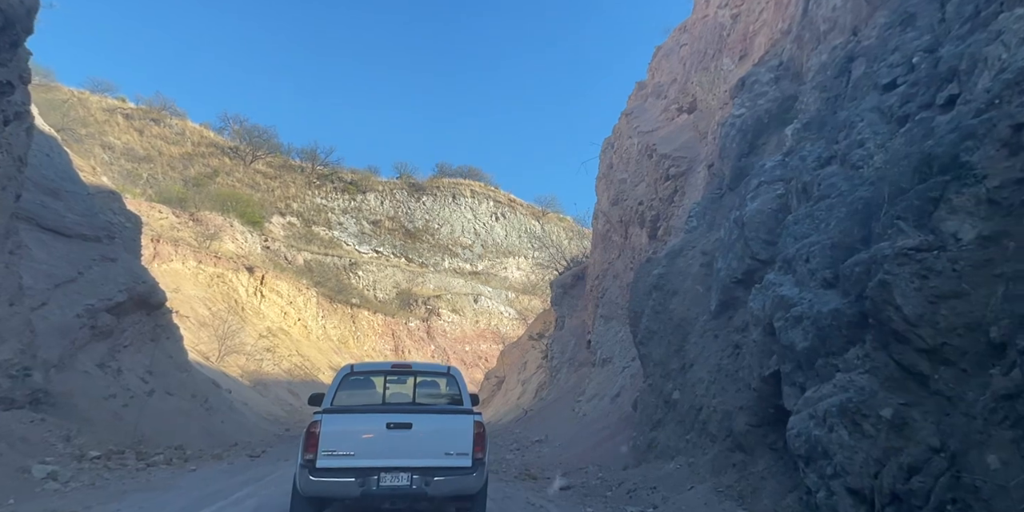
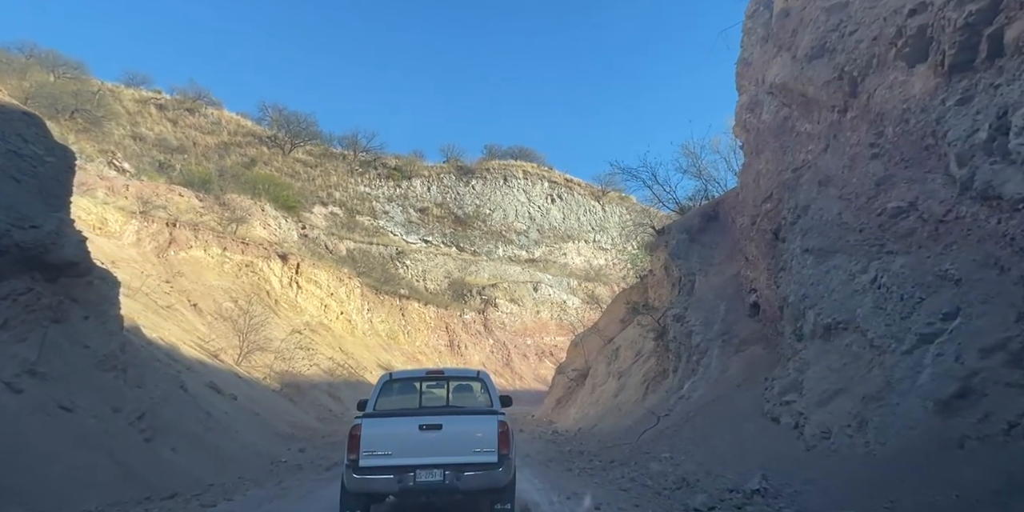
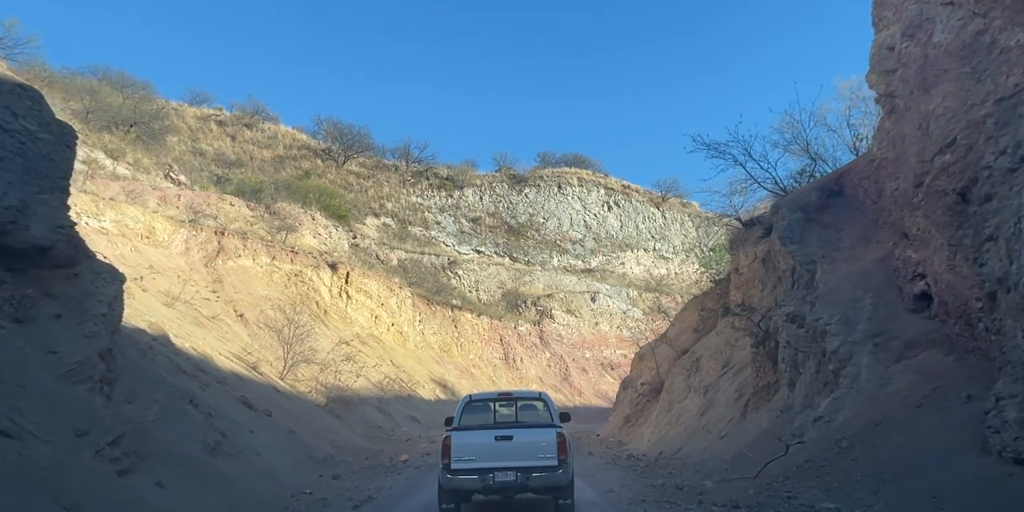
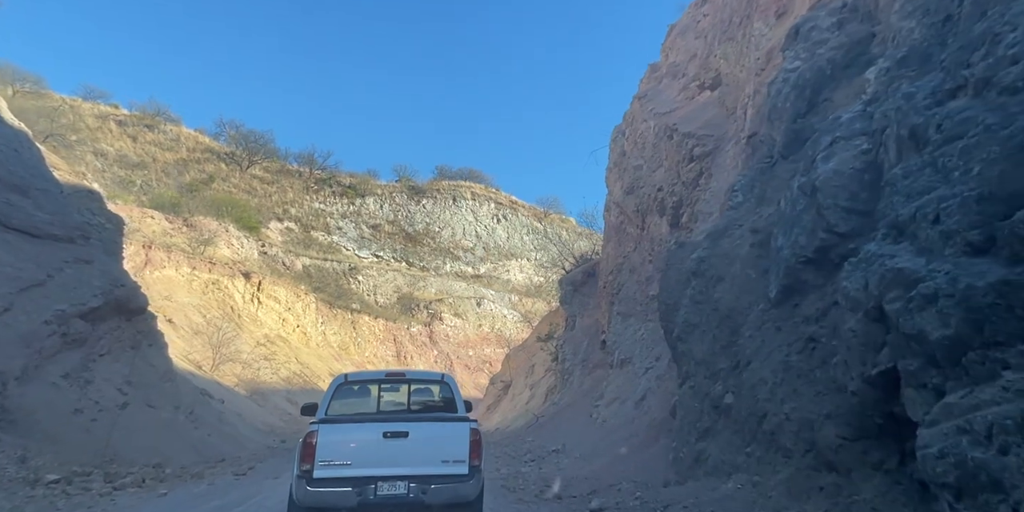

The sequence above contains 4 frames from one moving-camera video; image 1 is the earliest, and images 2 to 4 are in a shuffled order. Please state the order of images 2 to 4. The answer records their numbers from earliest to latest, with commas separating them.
4, 2, 3
